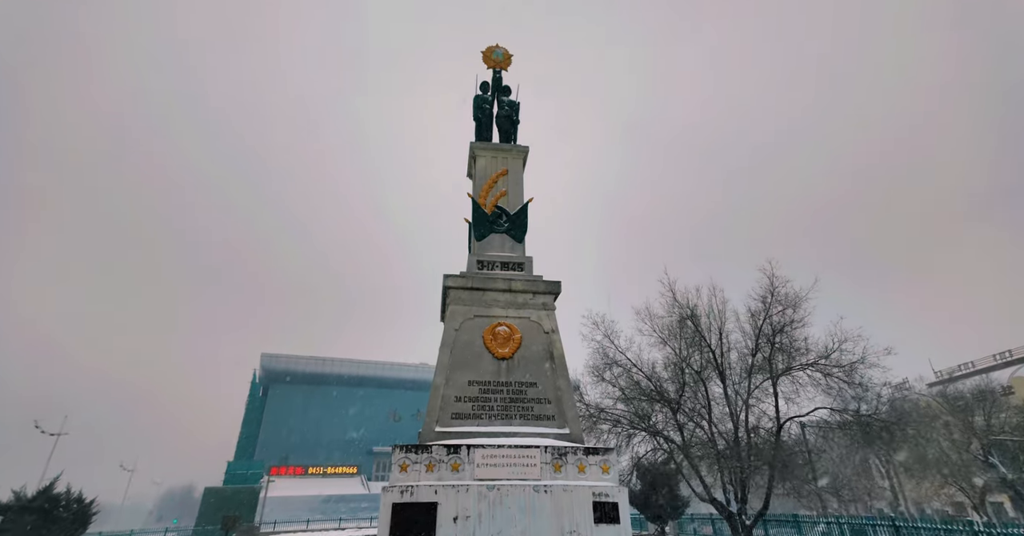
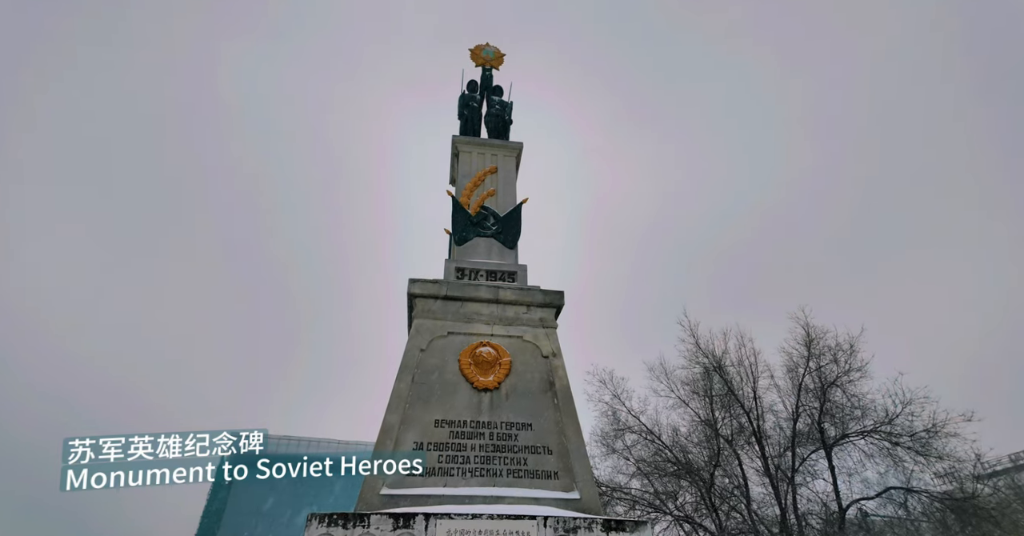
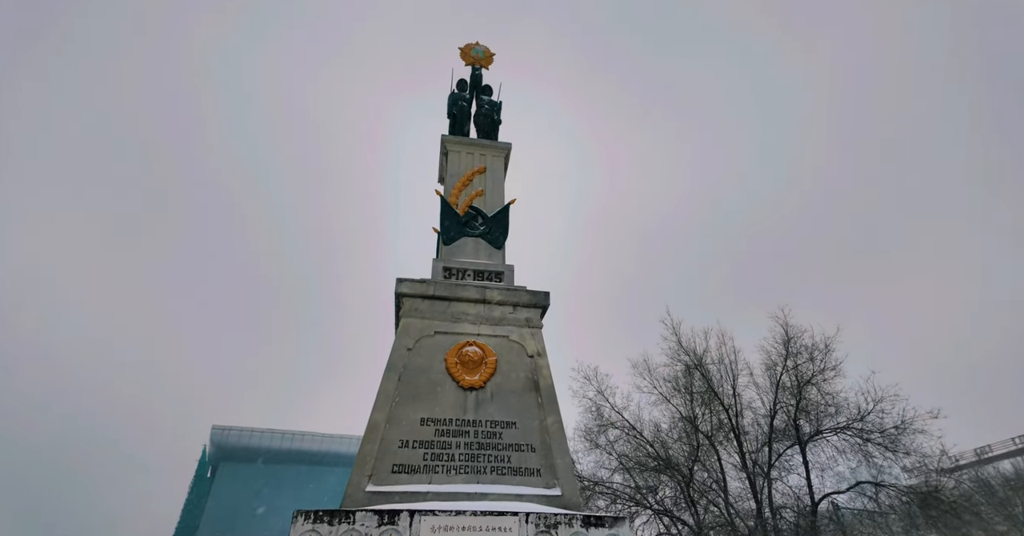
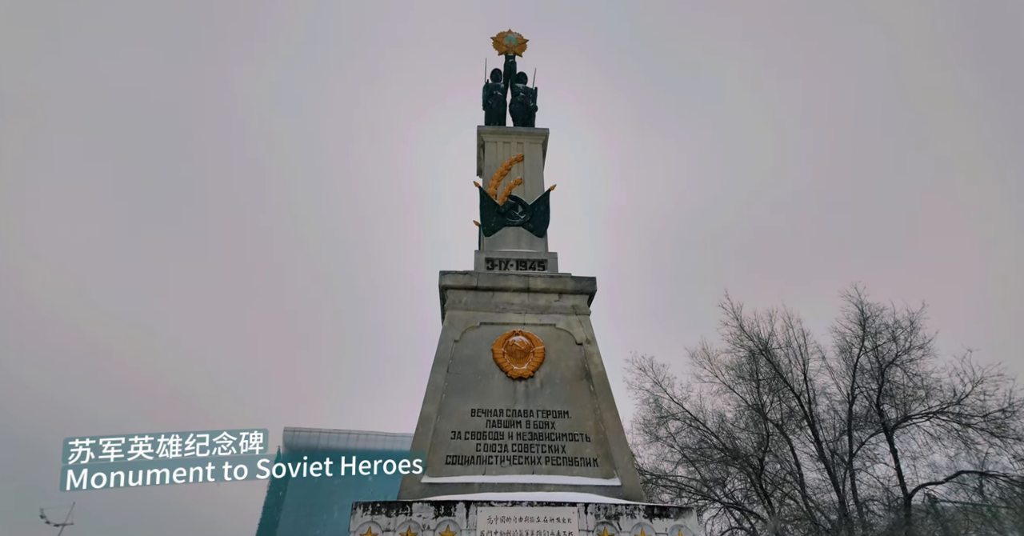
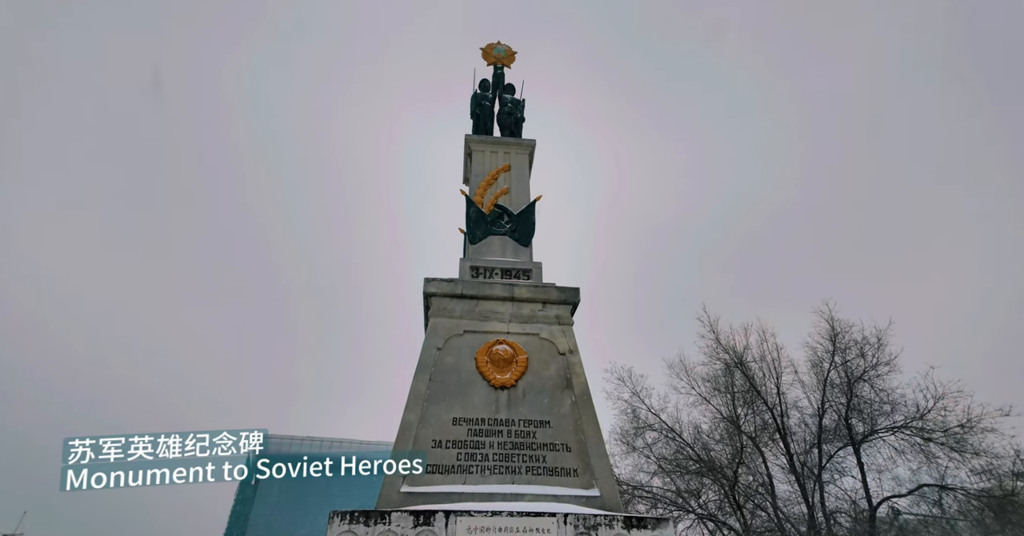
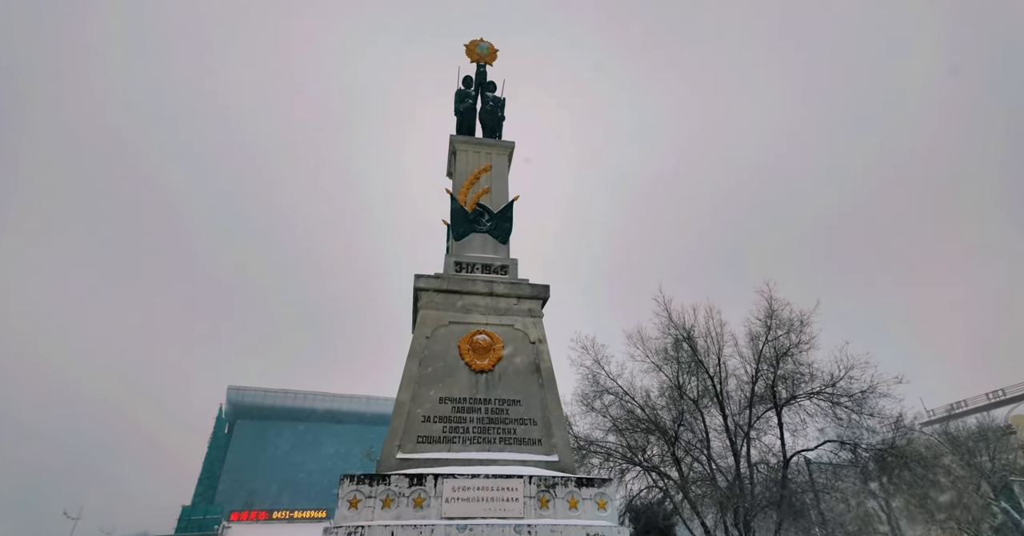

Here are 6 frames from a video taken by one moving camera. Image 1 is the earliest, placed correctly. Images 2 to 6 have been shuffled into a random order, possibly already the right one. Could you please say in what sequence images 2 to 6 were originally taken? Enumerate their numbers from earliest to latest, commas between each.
6, 3, 2, 5, 4
